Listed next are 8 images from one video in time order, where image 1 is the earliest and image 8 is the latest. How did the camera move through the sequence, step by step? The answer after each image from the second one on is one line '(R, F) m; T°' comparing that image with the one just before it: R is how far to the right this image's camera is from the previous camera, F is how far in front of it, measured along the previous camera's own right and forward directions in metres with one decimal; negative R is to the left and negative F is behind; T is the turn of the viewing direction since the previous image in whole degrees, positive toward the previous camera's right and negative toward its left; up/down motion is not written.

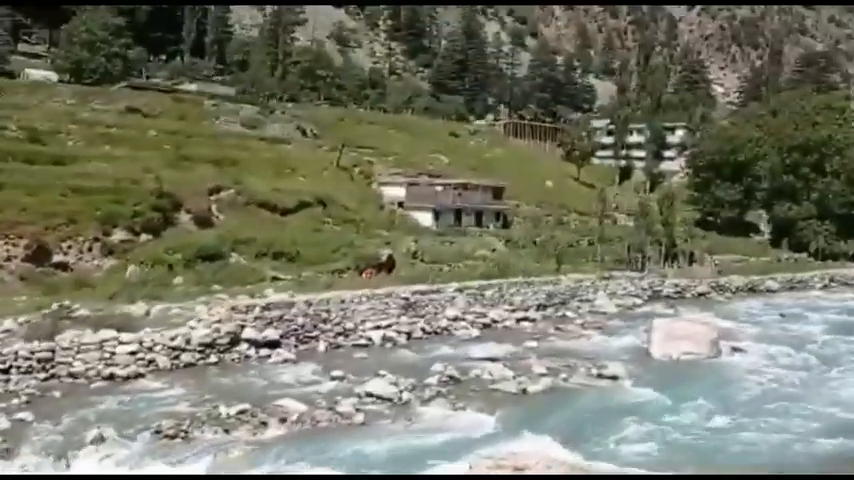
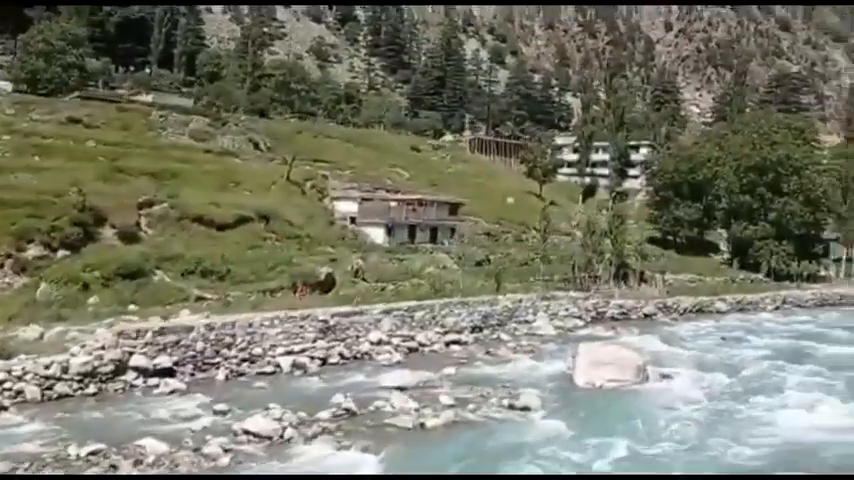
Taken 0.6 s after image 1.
(+0.2, +0.1) m; +1°
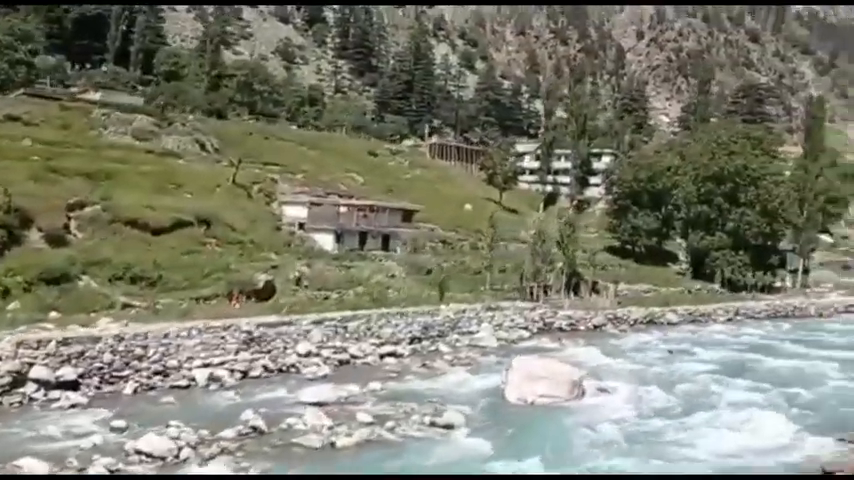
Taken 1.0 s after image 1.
(+0.1, +0.1) m; +2°
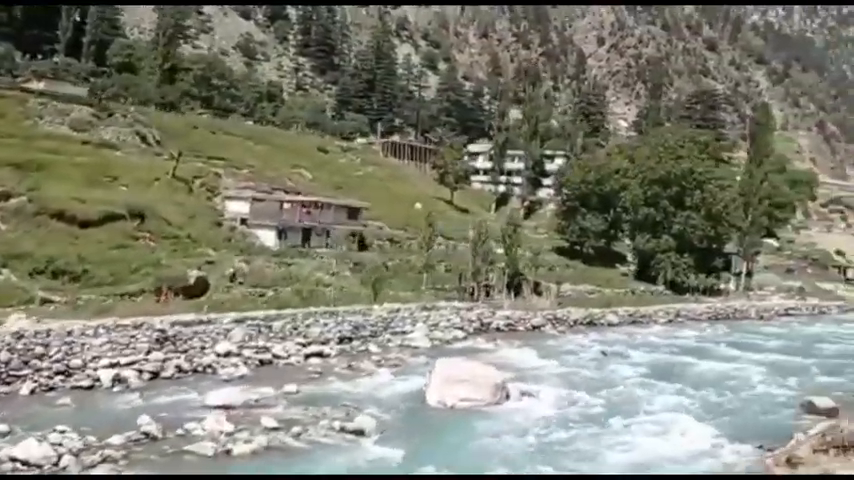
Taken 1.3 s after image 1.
(+0.1, +0.1) m; +3°
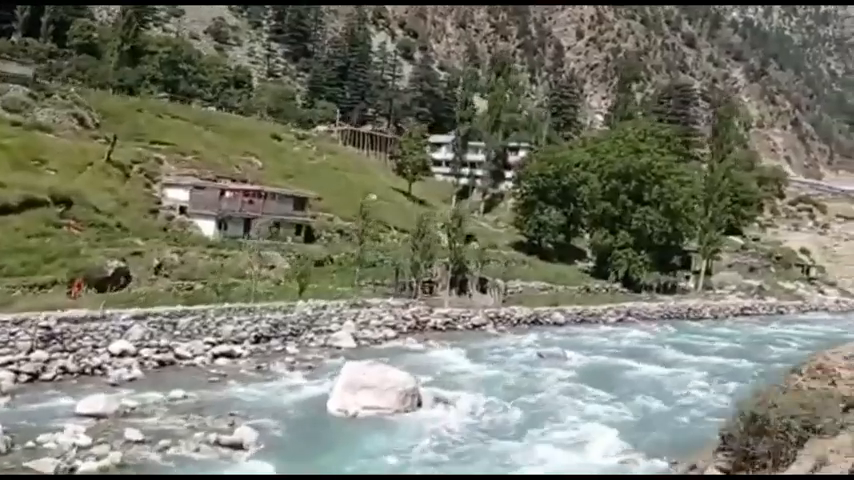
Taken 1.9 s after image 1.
(+0.2, +0.2) m; +2°
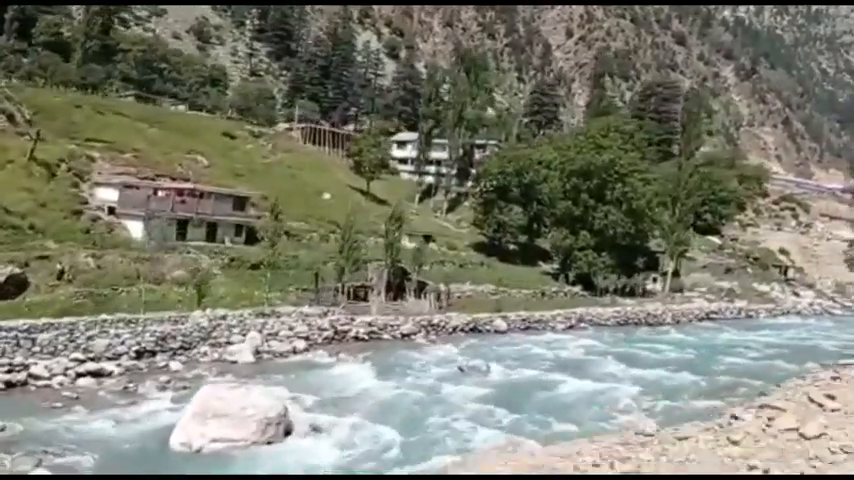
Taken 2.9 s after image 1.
(+0.3, +0.3) m; 0°
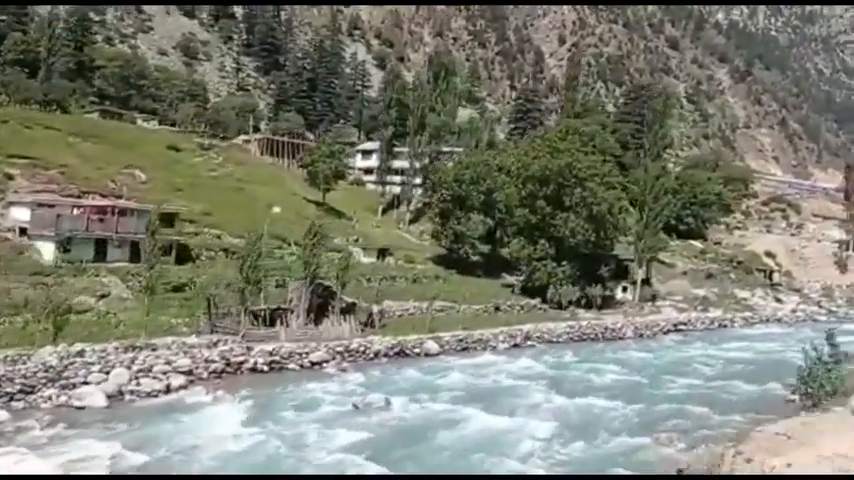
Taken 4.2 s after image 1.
(+0.4, +0.4) m; 0°
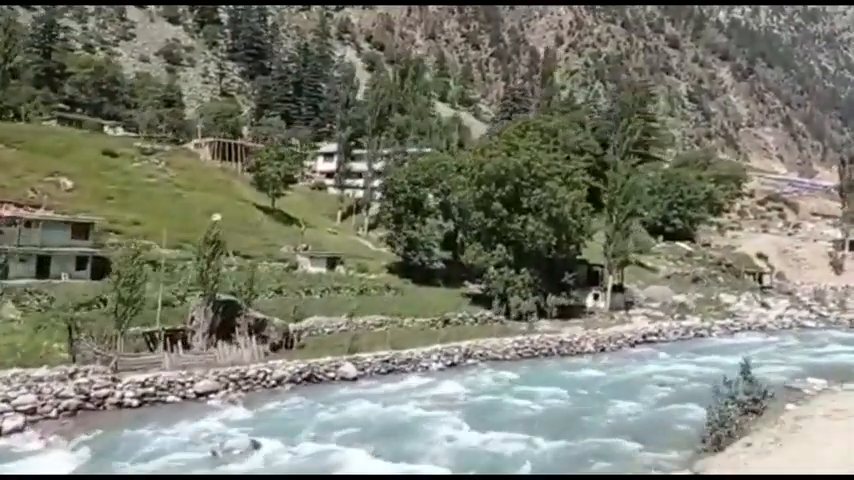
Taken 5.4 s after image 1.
(+0.4, +0.5) m; 0°
